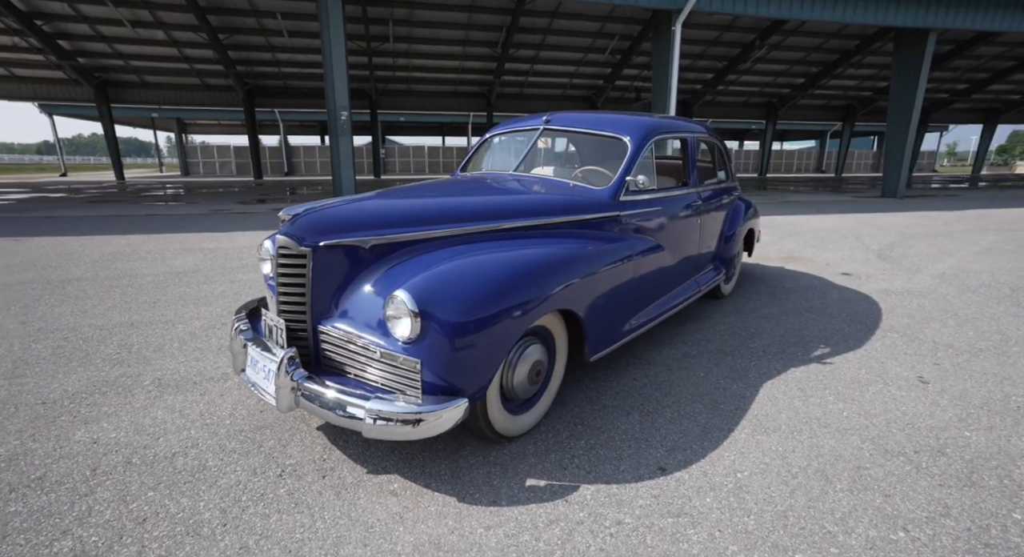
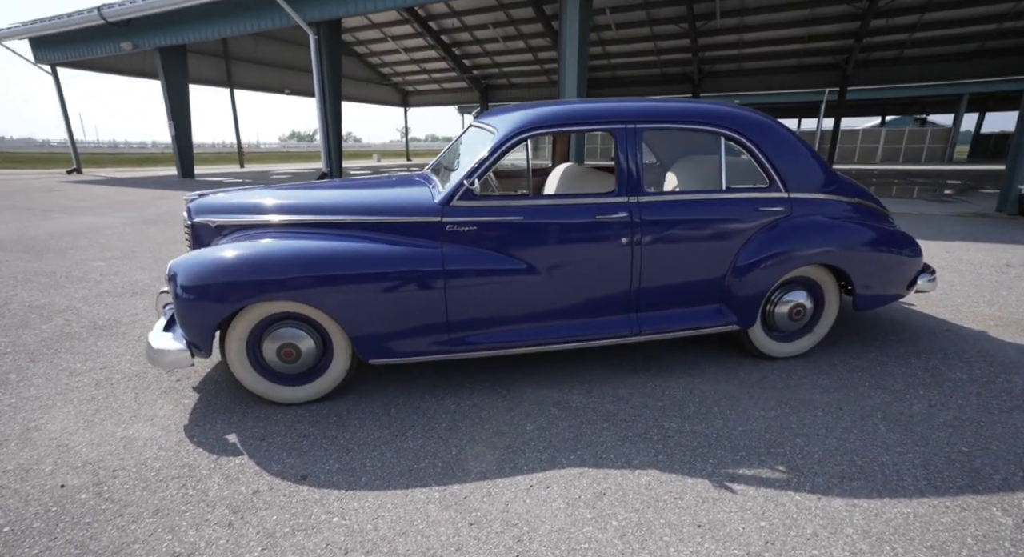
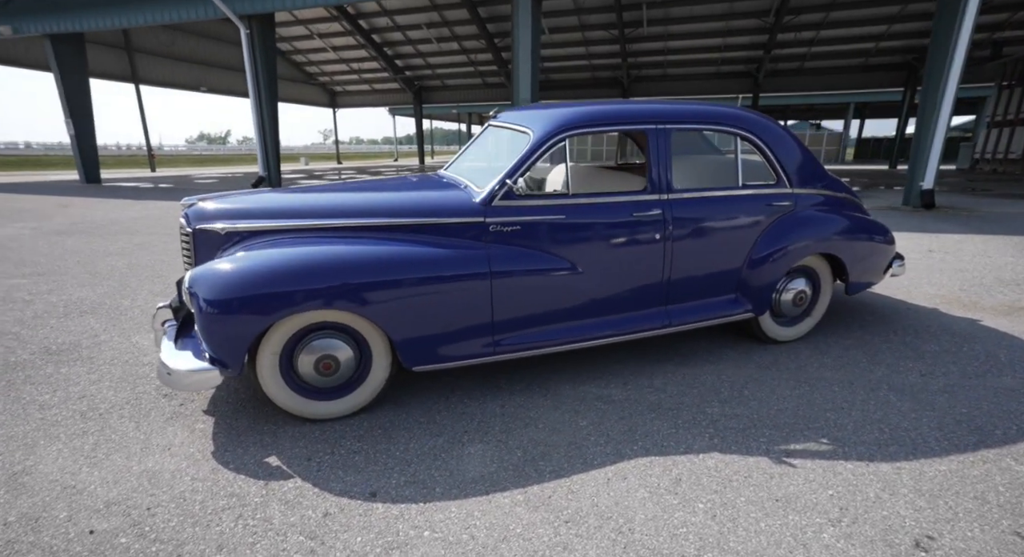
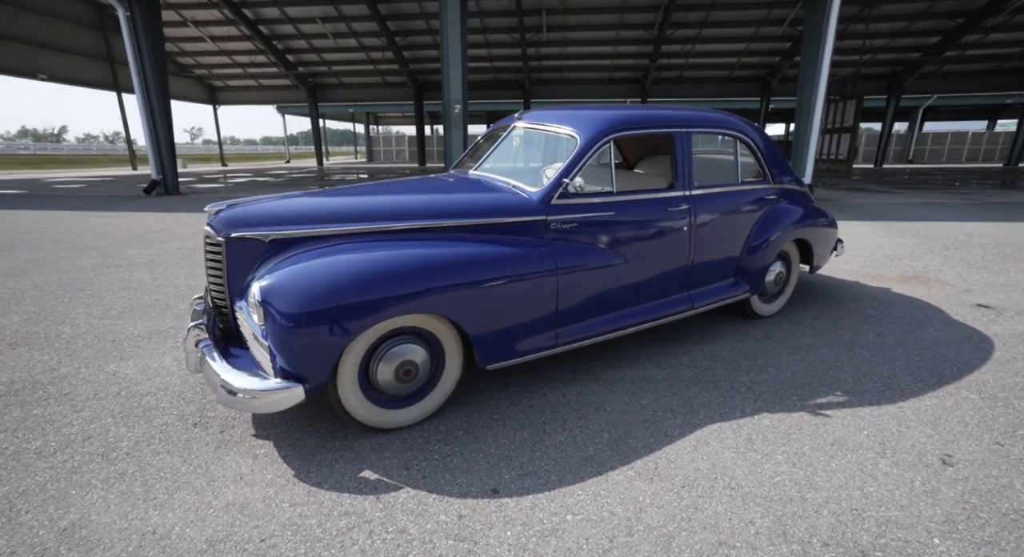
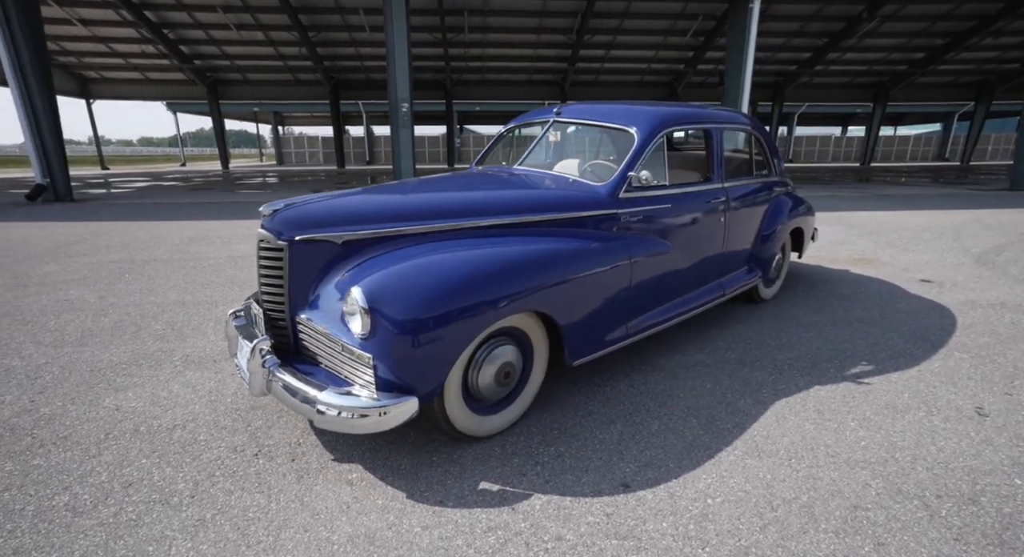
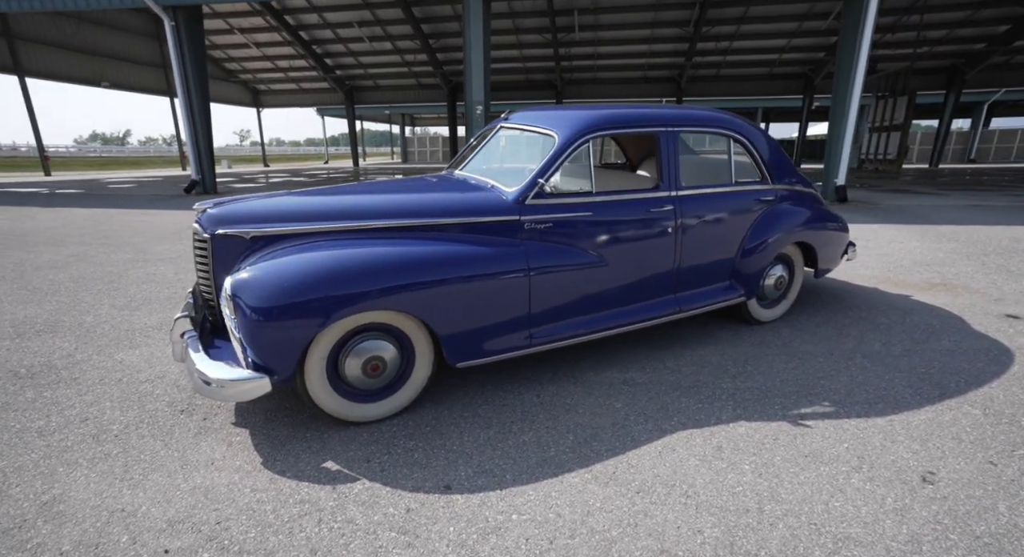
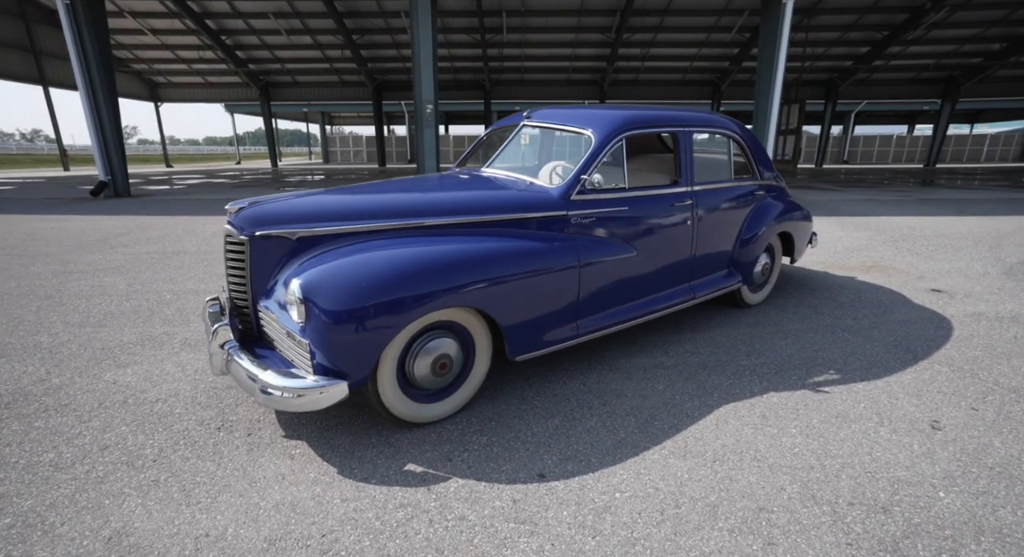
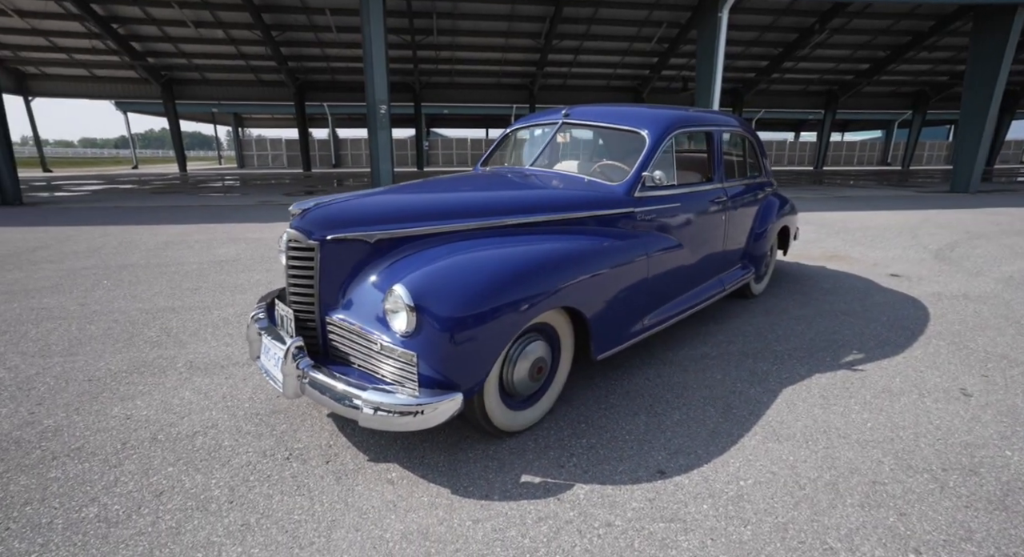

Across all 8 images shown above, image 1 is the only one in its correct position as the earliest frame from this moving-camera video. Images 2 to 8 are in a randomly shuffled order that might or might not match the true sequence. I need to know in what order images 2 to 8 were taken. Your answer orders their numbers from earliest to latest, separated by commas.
8, 5, 7, 4, 6, 3, 2
